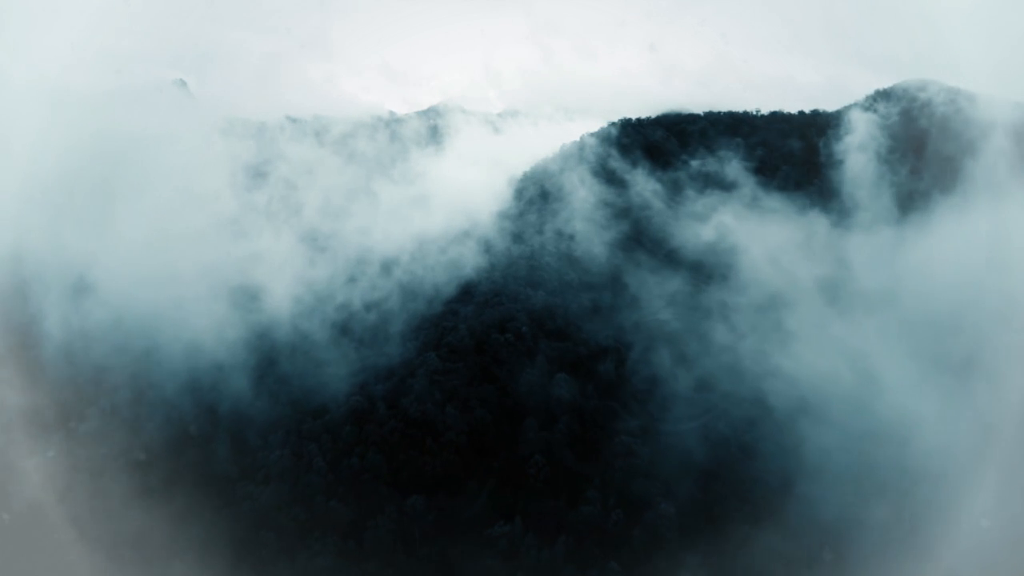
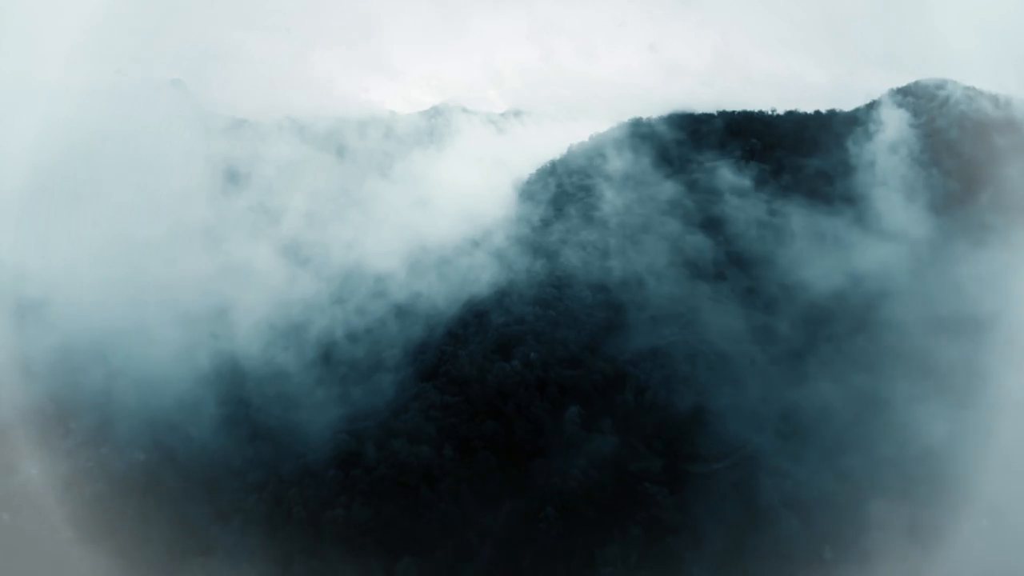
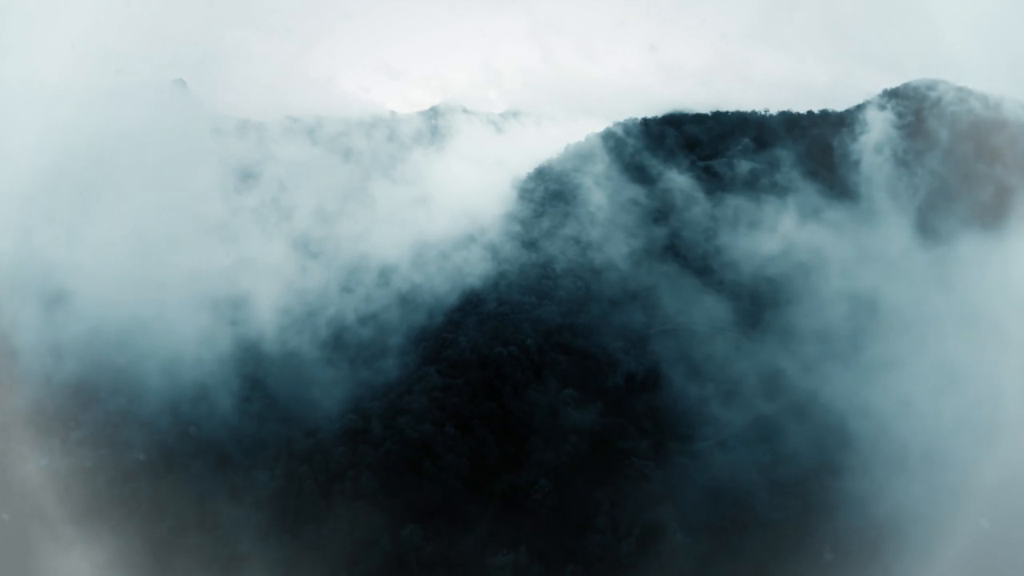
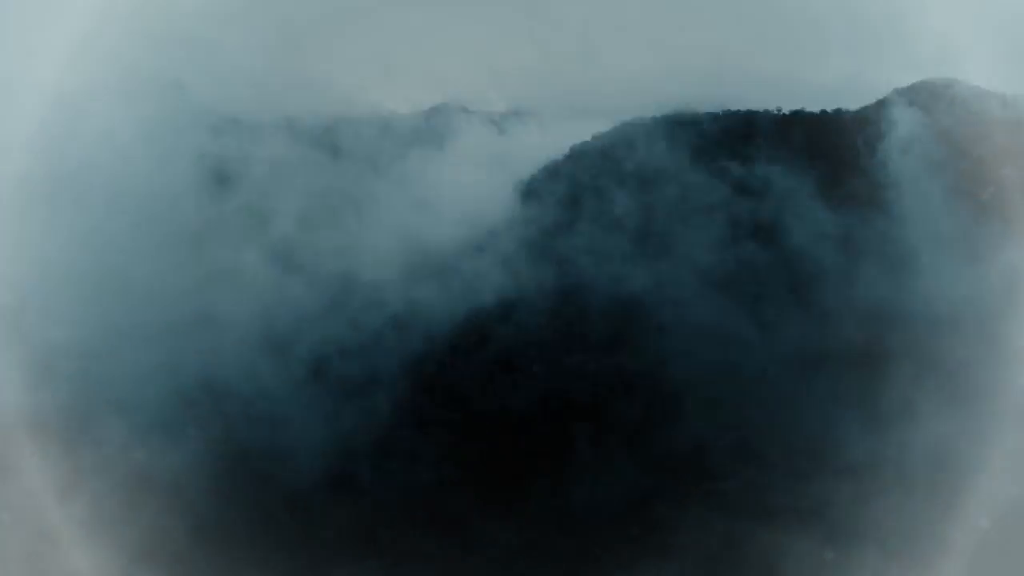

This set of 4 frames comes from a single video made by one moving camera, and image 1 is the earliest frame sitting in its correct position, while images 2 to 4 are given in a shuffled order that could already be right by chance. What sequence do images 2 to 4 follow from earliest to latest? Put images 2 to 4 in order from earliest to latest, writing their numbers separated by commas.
3, 2, 4
